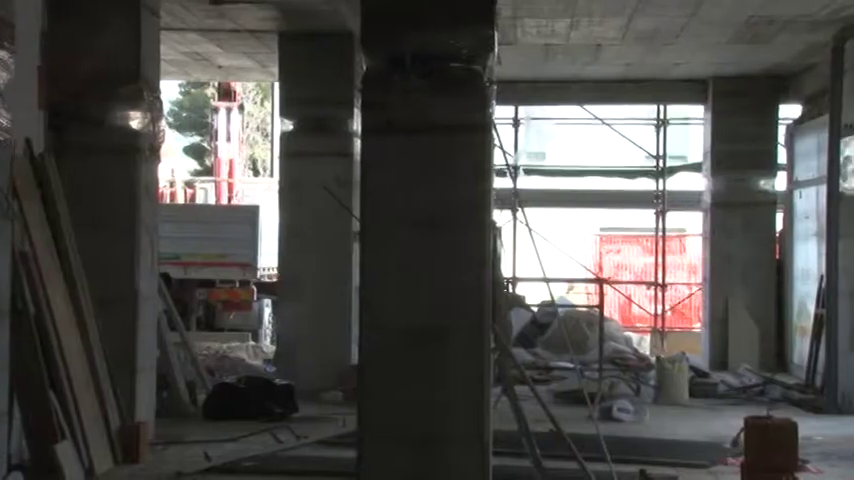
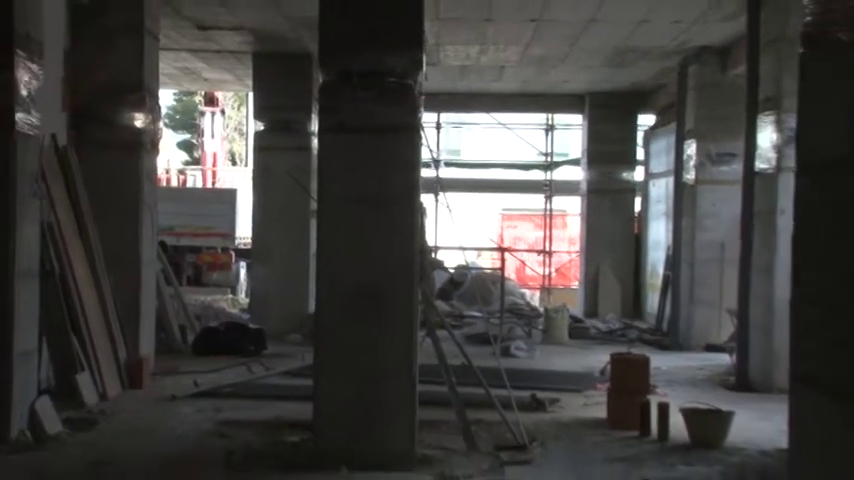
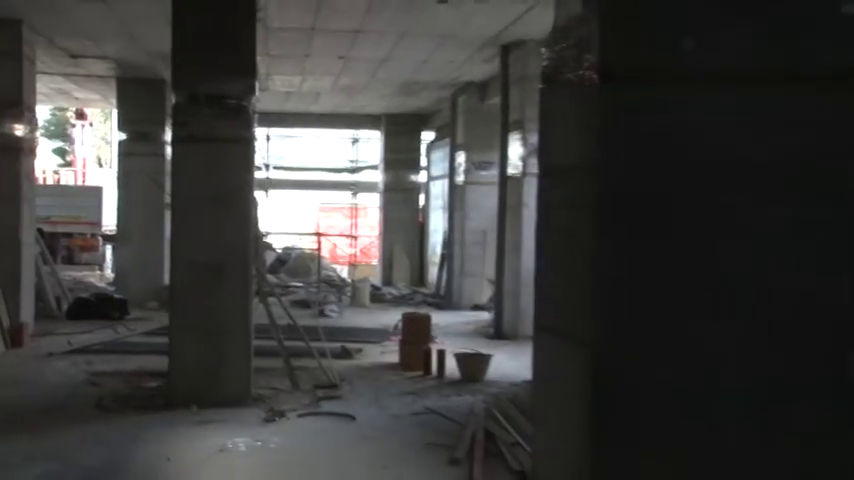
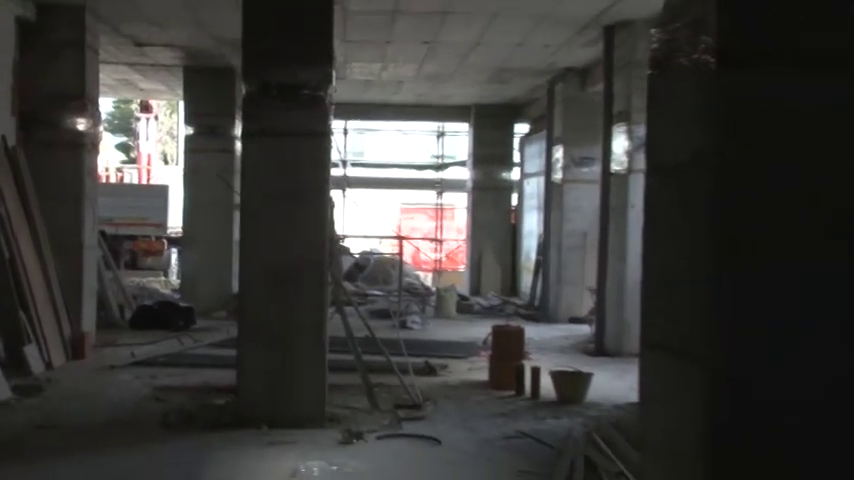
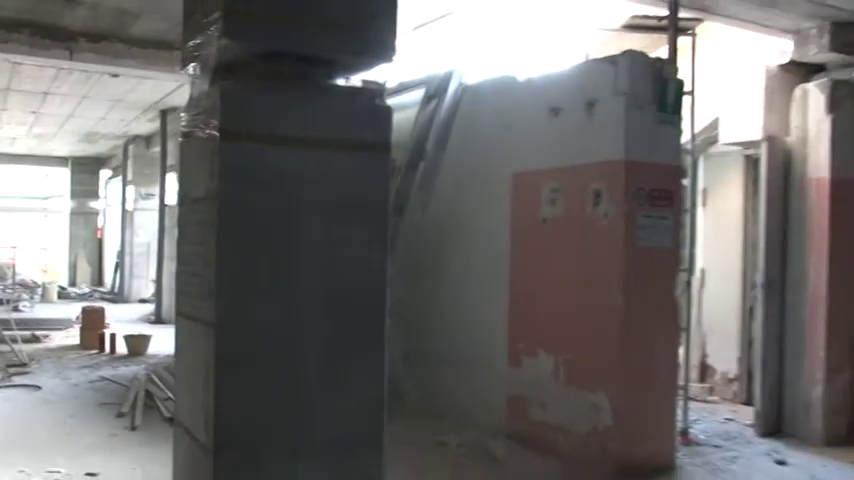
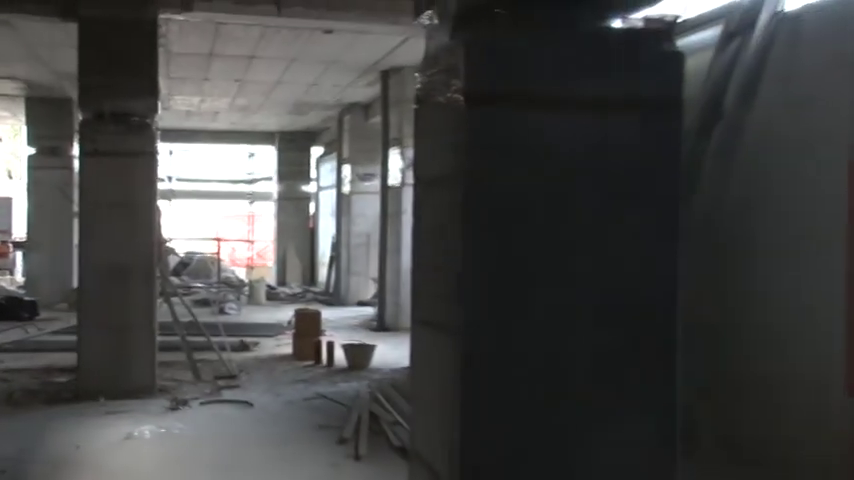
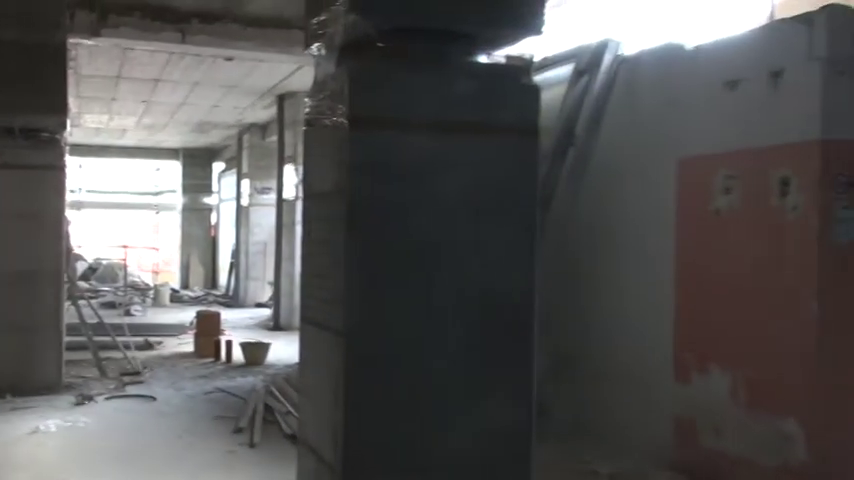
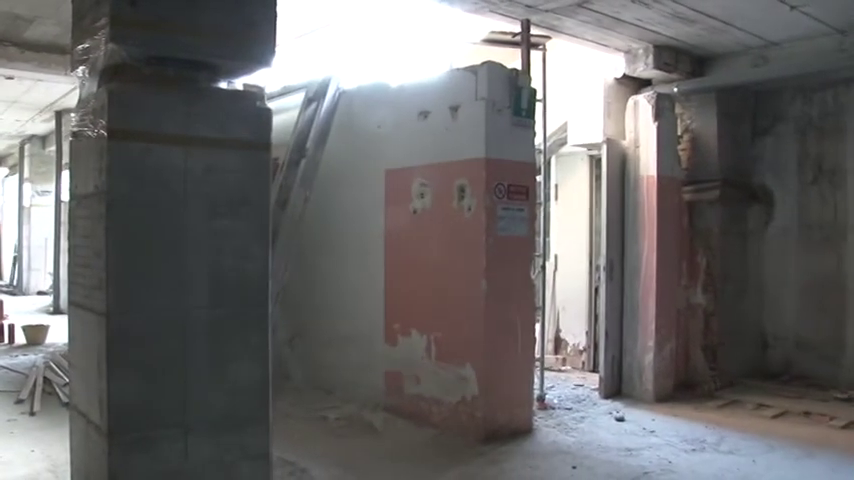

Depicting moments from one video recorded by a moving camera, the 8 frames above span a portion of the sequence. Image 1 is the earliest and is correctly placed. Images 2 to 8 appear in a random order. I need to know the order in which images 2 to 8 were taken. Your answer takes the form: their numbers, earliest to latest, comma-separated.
2, 4, 3, 6, 7, 5, 8
